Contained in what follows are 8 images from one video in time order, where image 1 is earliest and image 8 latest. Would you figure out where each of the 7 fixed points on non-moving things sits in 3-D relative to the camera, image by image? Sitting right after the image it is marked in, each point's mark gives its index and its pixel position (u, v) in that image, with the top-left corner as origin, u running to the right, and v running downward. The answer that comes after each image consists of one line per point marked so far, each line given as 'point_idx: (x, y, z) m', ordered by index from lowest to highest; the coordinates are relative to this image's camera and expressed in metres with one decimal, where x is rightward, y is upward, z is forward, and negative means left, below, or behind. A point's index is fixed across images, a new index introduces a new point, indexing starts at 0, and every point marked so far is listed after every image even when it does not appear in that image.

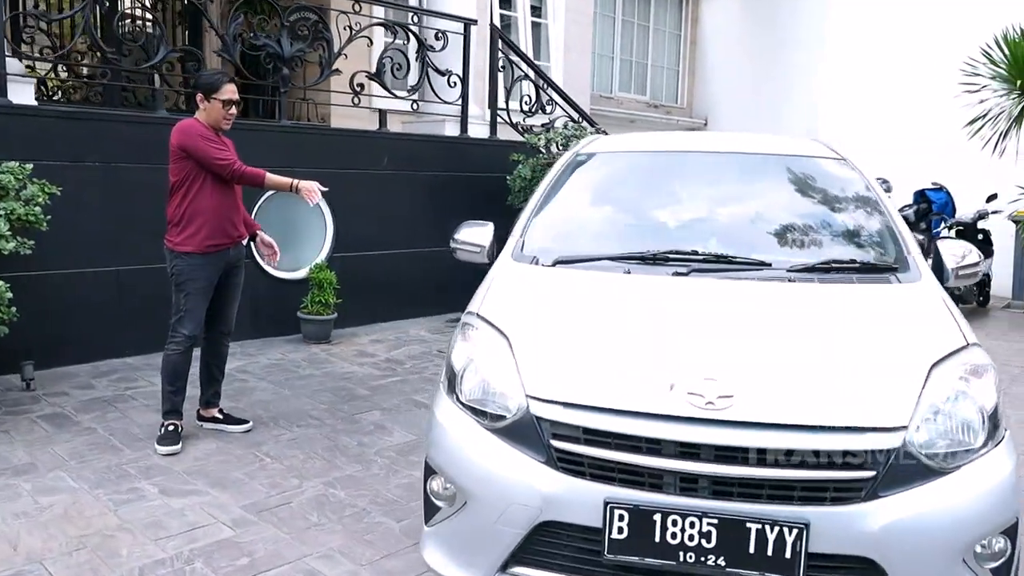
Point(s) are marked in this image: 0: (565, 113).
0: (+0.6, +1.9, +8.9) m
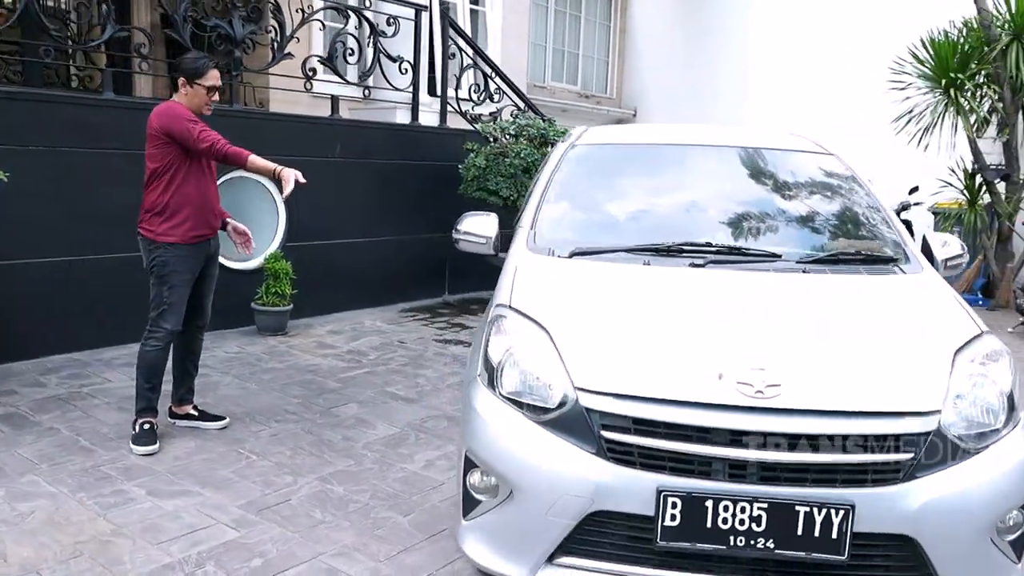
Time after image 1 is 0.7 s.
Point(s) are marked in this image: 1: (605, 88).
0: (0.0, +2.1, +8.9) m
1: (+1.4, +3.4, +13.6) m
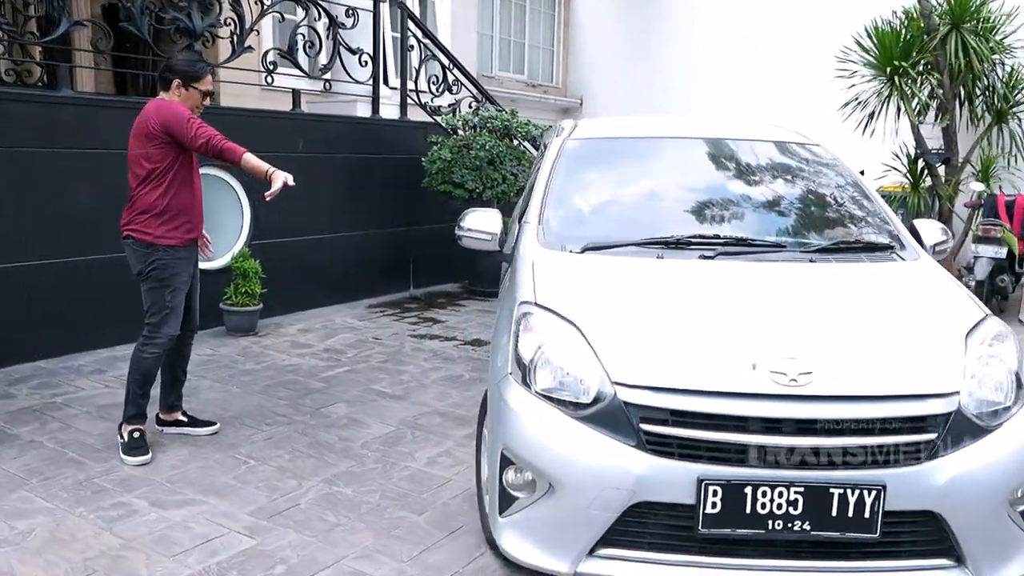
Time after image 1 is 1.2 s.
0: (-0.5, +2.2, +8.9) m
1: (+0.6, +3.6, +13.6) m
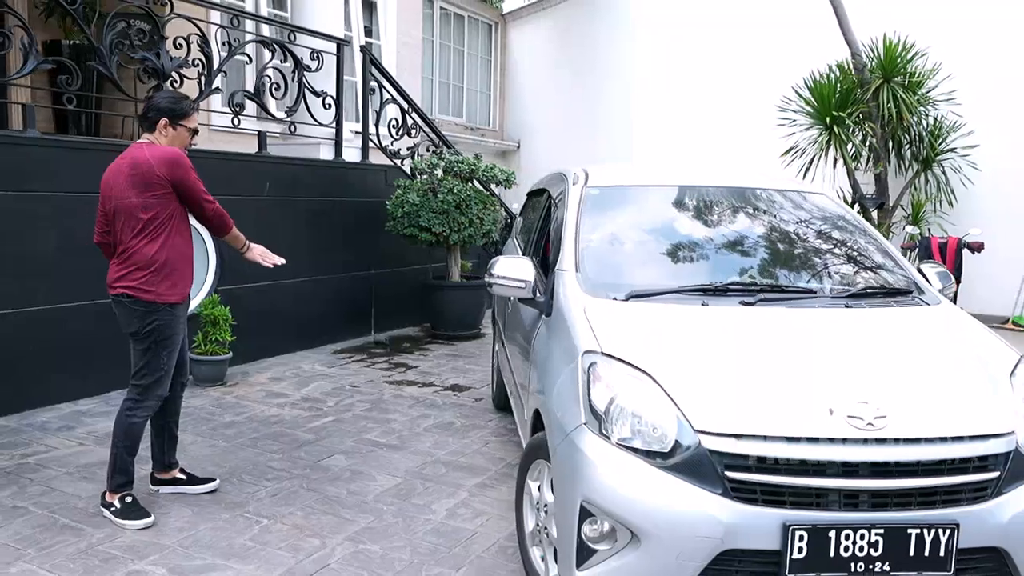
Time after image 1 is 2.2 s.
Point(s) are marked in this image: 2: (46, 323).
0: (-0.9, +1.7, +8.9) m
1: (-0.4, +2.8, +13.8) m
2: (-3.0, -0.2, +5.1) m
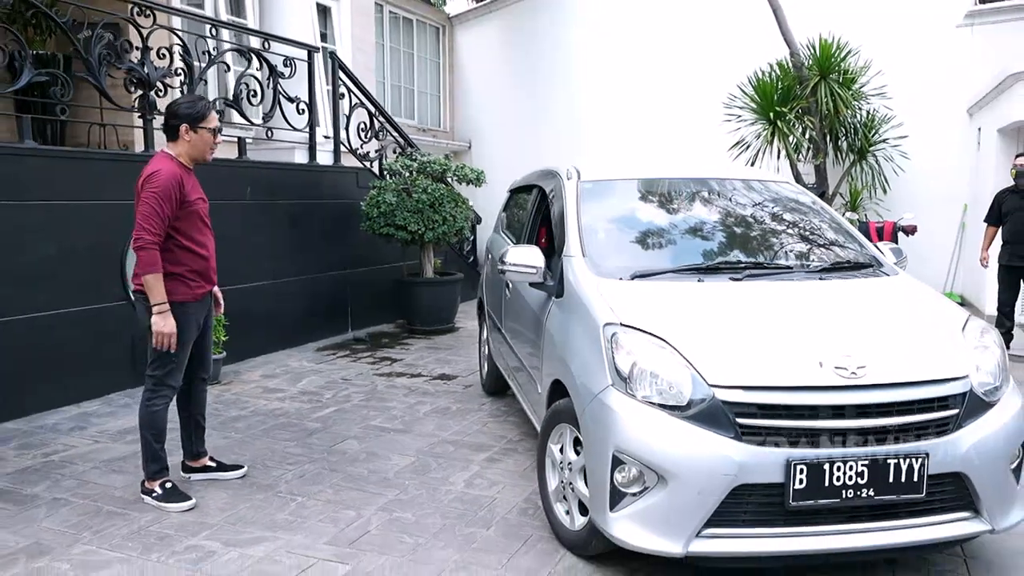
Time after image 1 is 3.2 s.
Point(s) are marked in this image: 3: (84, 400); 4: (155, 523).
0: (-1.3, +1.7, +9.2) m
1: (-1.2, +2.9, +14.1) m
2: (-3.0, -0.3, +5.3) m
3: (-2.9, -0.8, +5.6) m
4: (-1.6, -1.0, +3.6) m
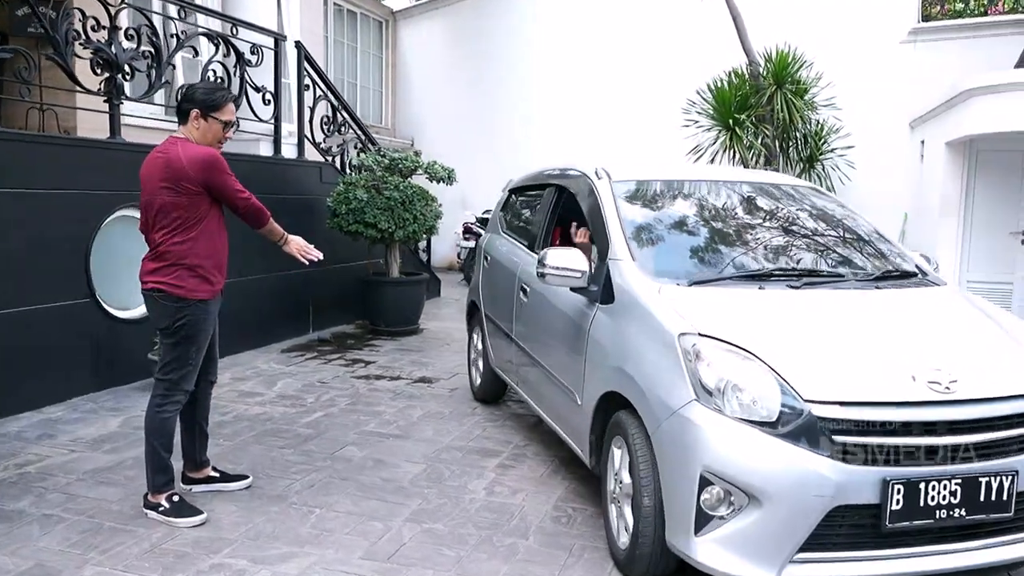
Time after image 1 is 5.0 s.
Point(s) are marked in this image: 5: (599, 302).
0: (-1.7, +1.7, +8.9) m
1: (-2.1, +2.9, +13.8) m
2: (-3.0, -0.2, +4.8) m
3: (-3.0, -0.7, +5.2) m
4: (-1.4, -1.0, +3.3) m
5: (+0.4, -0.1, +3.5) m
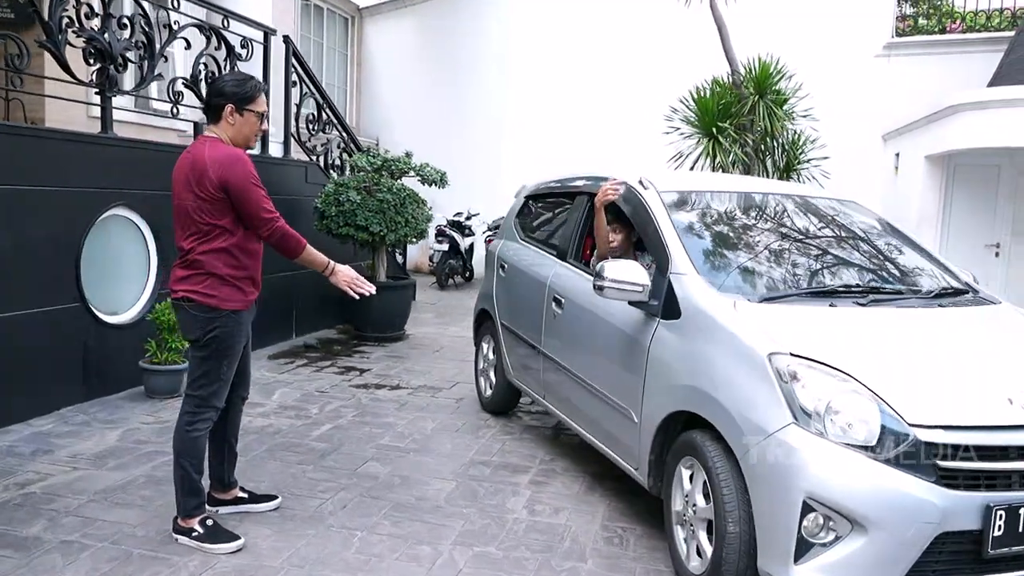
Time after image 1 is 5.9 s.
0: (-1.8, +1.7, +8.7) m
1: (-2.5, +2.9, +13.5) m
2: (-2.9, -0.3, +4.5) m
3: (-2.9, -0.8, +4.8) m
4: (-1.2, -1.1, +3.1) m
5: (+0.6, -0.1, +3.4) m
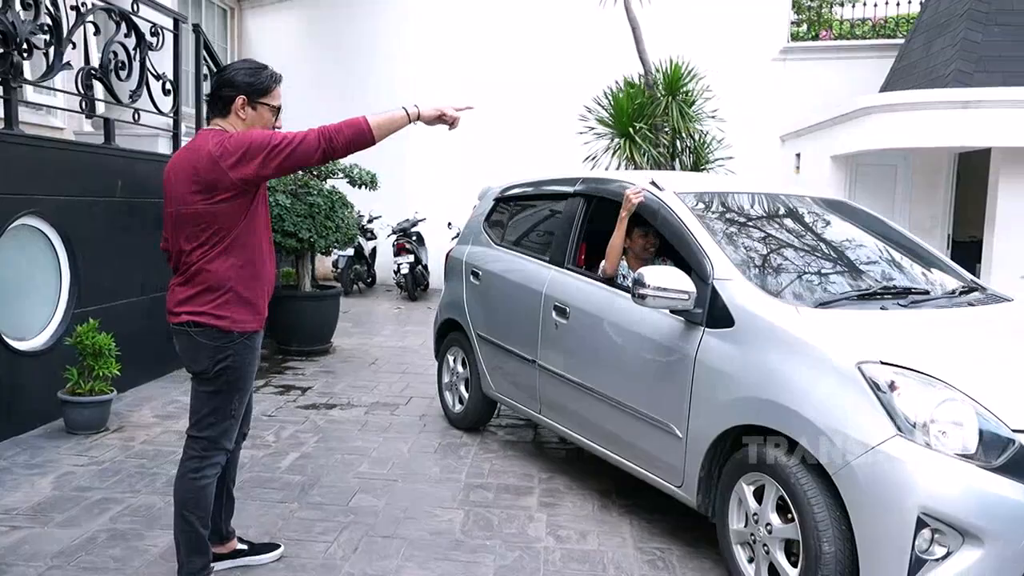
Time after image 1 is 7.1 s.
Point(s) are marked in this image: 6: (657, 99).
0: (-2.6, +1.6, +8.0) m
1: (-4.1, +2.7, +12.7) m
2: (-2.9, -0.4, +3.7) m
3: (-2.9, -0.9, +4.1) m
4: (-0.9, -1.1, +2.6) m
5: (+0.8, -0.1, +3.2) m
6: (+1.8, +2.4, +10.1) m
